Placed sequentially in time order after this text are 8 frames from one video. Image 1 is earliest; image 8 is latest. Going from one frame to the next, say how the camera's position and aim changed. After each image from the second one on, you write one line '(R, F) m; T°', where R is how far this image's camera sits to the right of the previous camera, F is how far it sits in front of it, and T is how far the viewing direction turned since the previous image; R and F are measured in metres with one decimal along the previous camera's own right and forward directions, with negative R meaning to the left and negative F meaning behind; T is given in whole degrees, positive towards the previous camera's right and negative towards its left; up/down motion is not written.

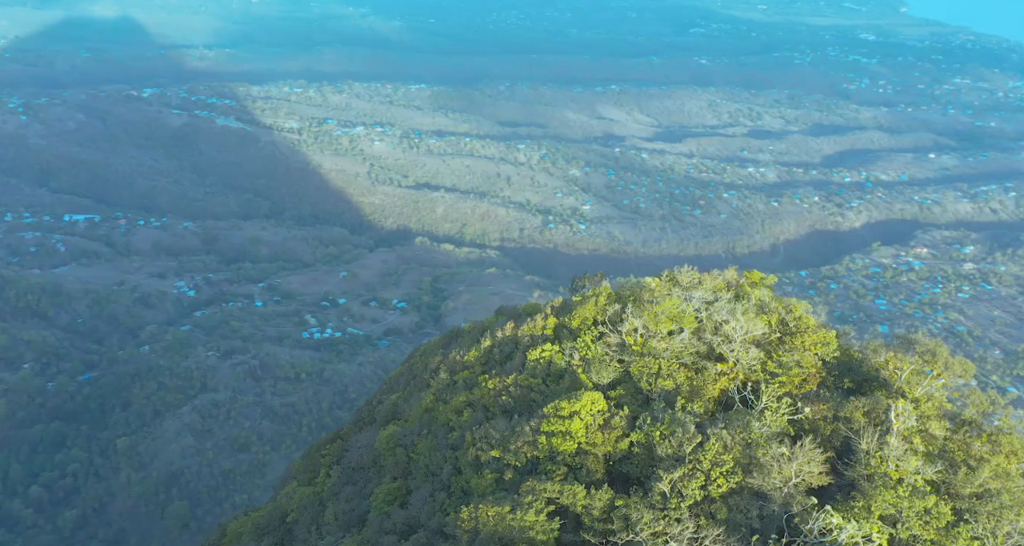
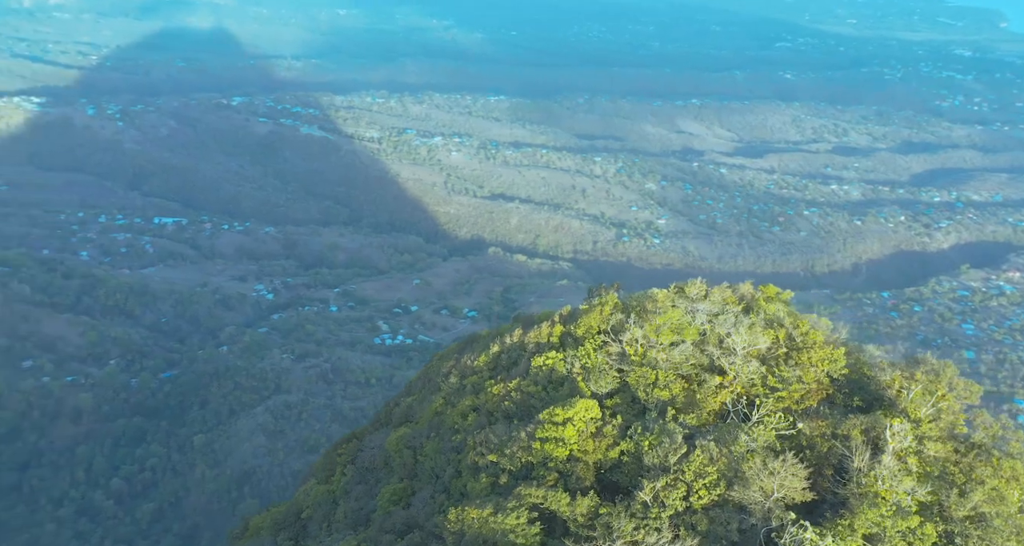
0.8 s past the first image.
(+1.7, -0.2) m; -5°
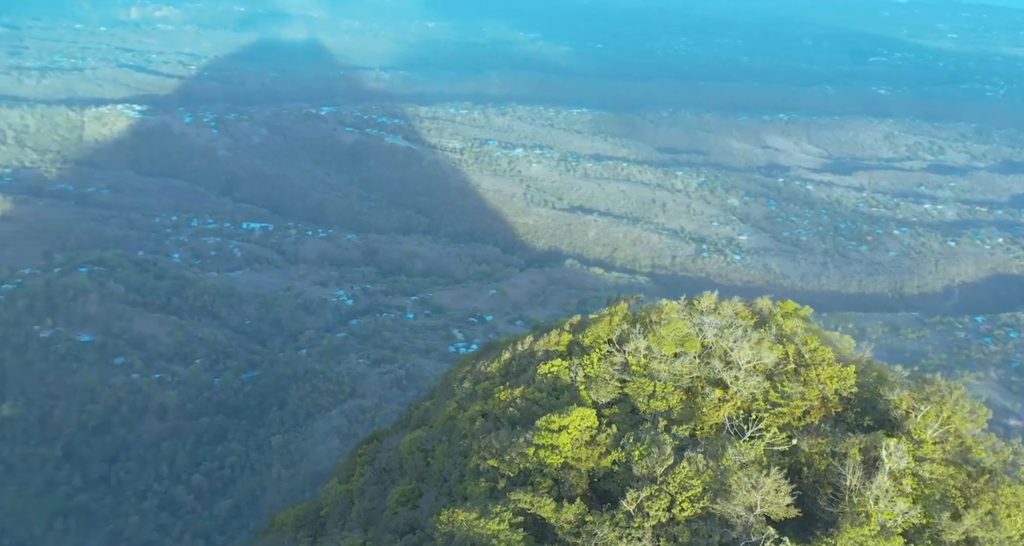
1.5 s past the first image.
(+1.8, -0.2) m; -5°
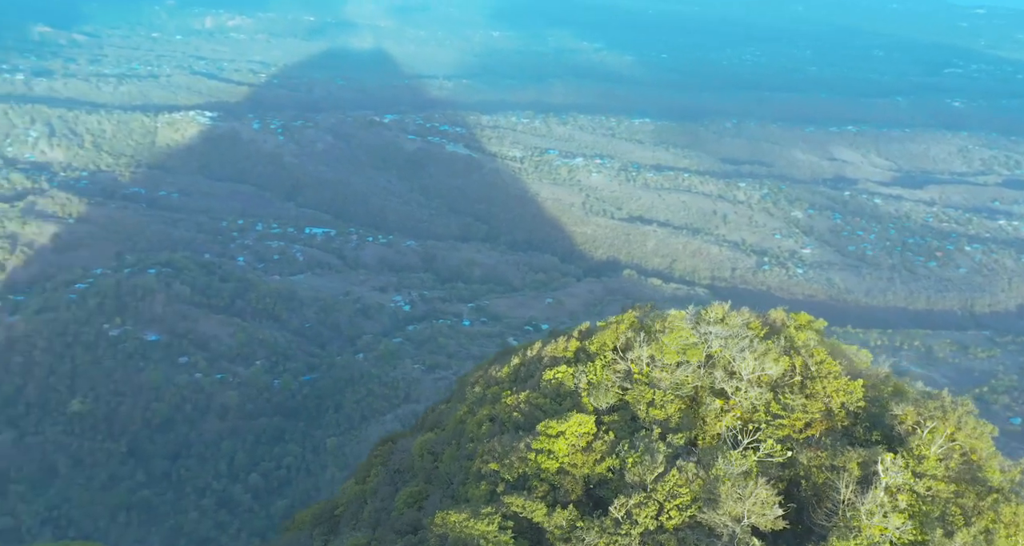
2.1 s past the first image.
(+1.3, -0.1) m; -4°
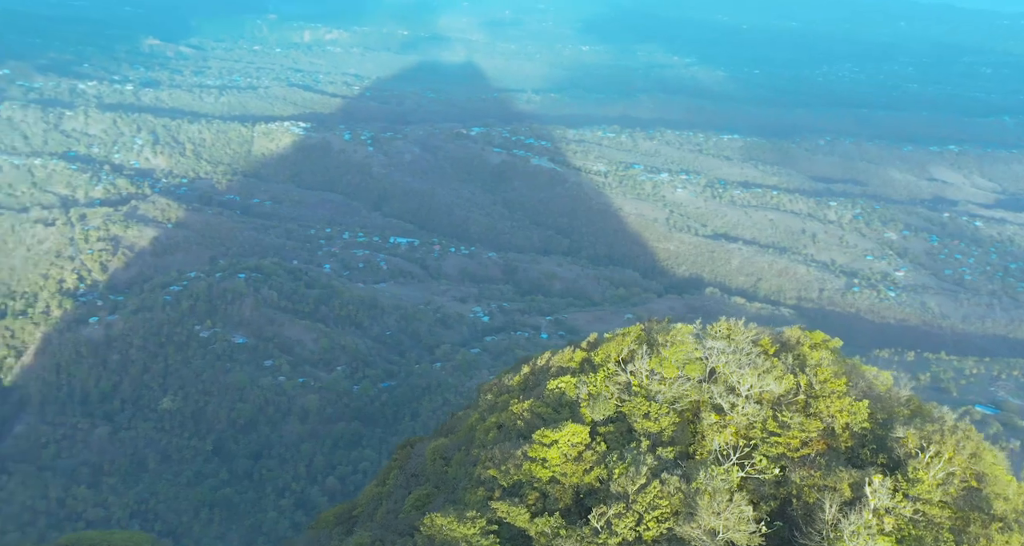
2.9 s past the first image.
(+1.9, -0.1) m; -5°
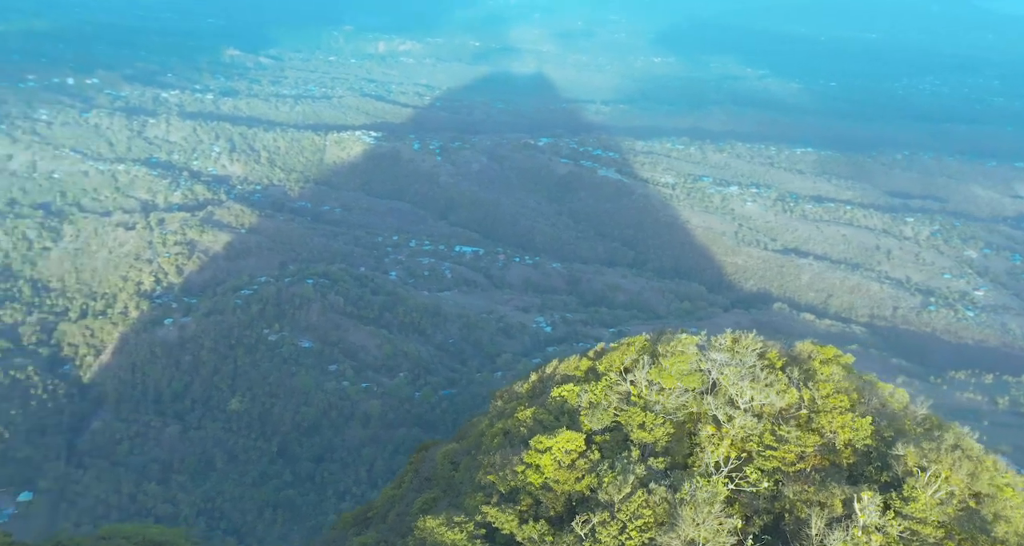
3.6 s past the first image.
(+1.5, -0.1) m; -4°
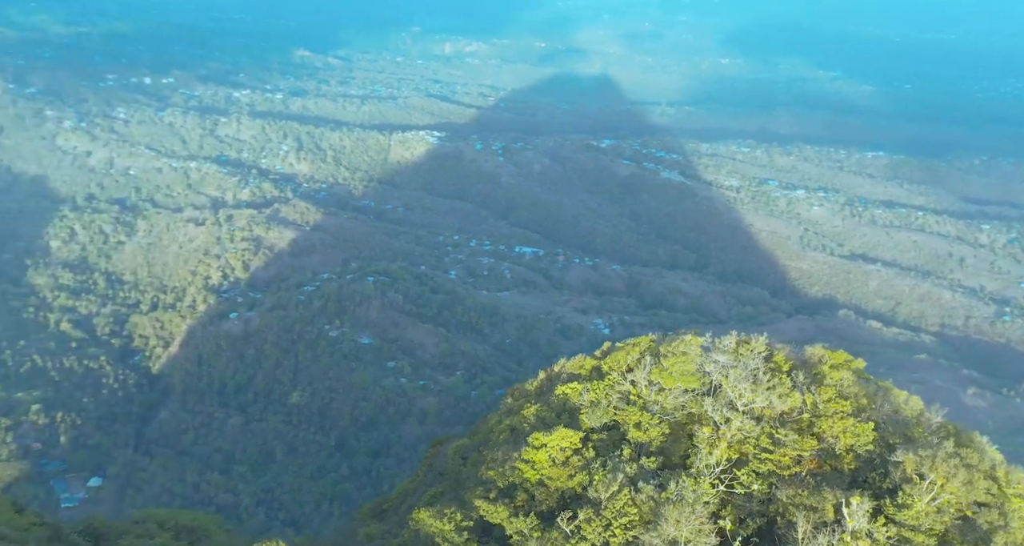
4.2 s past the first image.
(+1.4, 0.0) m; -4°
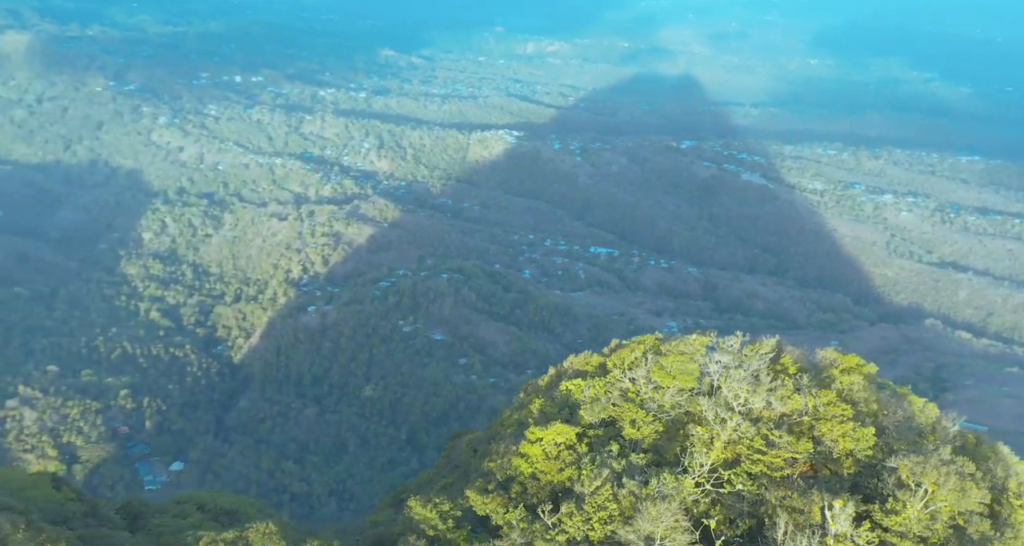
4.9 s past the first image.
(+1.8, 0.0) m; -5°
